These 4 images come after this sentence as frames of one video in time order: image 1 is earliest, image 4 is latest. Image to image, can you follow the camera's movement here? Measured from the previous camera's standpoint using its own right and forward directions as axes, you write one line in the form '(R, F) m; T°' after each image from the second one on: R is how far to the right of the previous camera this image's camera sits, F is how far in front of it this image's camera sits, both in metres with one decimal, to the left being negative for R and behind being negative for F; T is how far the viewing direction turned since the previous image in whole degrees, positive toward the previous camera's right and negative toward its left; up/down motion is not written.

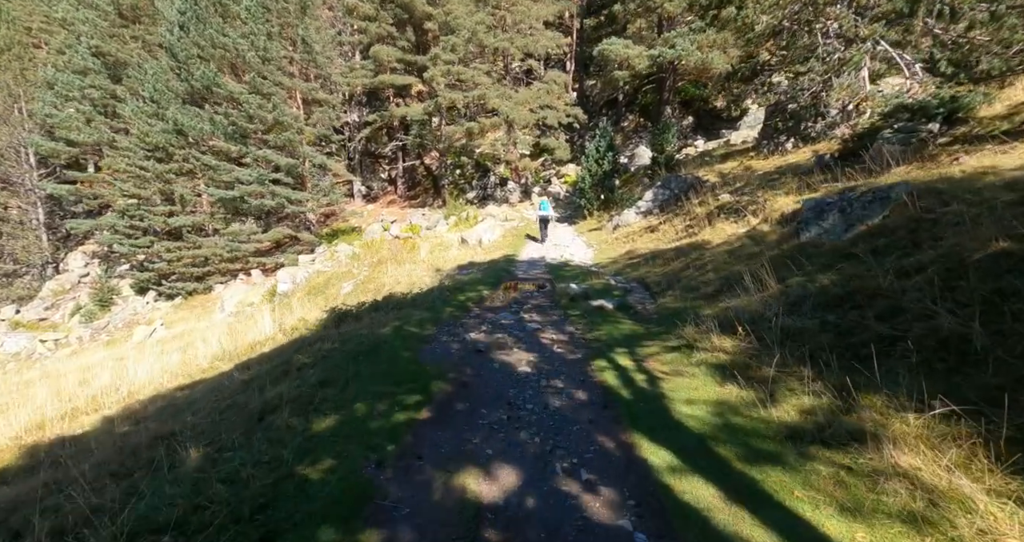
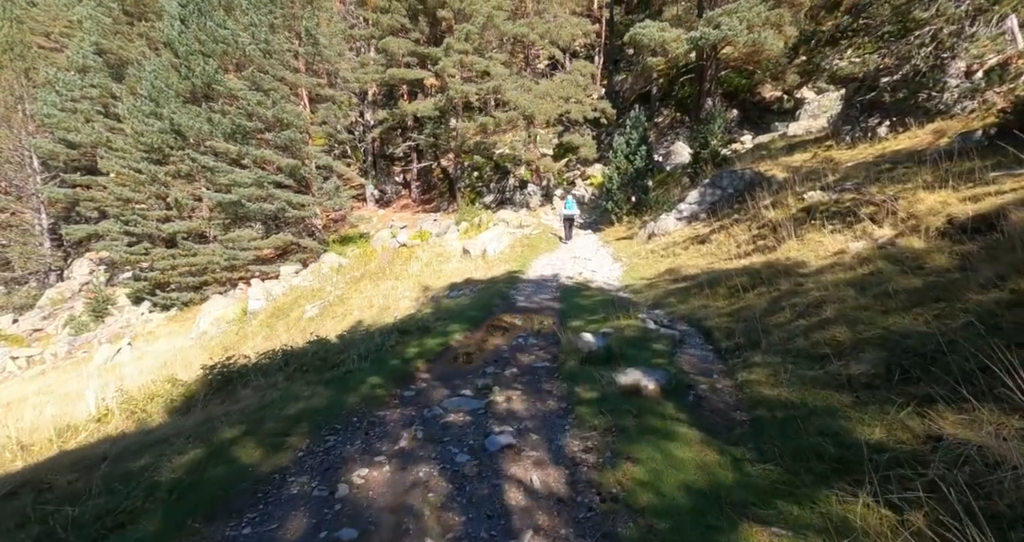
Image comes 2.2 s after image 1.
(+0.5, +2.8) m; -4°
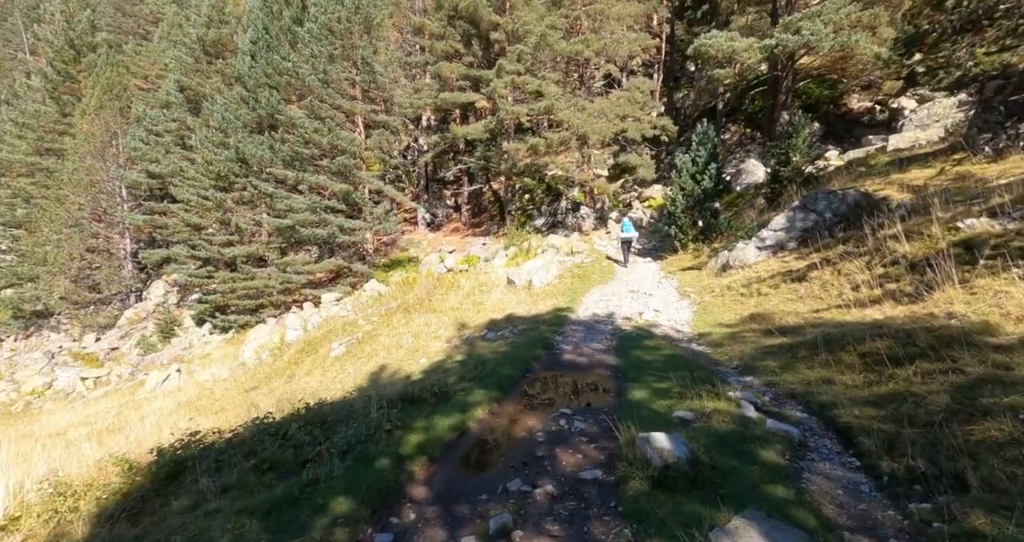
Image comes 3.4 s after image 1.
(+0.1, +1.4) m; -7°
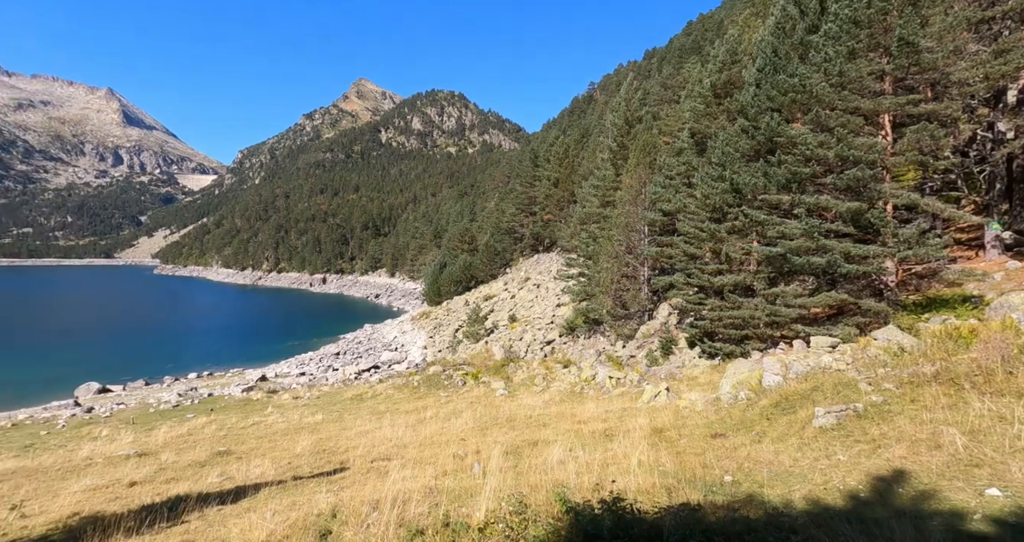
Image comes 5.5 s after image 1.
(-0.4, +1.4) m; -60°
